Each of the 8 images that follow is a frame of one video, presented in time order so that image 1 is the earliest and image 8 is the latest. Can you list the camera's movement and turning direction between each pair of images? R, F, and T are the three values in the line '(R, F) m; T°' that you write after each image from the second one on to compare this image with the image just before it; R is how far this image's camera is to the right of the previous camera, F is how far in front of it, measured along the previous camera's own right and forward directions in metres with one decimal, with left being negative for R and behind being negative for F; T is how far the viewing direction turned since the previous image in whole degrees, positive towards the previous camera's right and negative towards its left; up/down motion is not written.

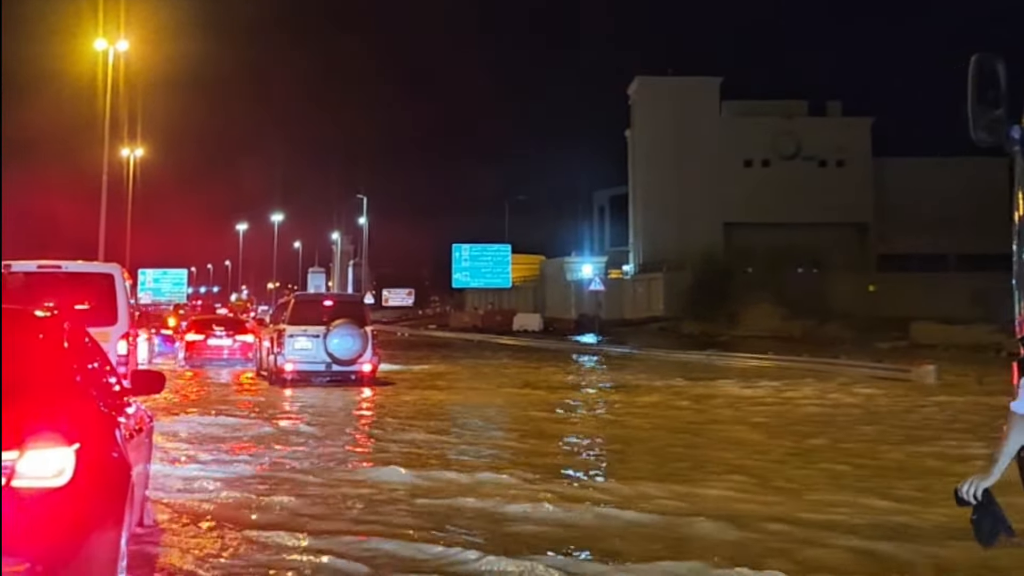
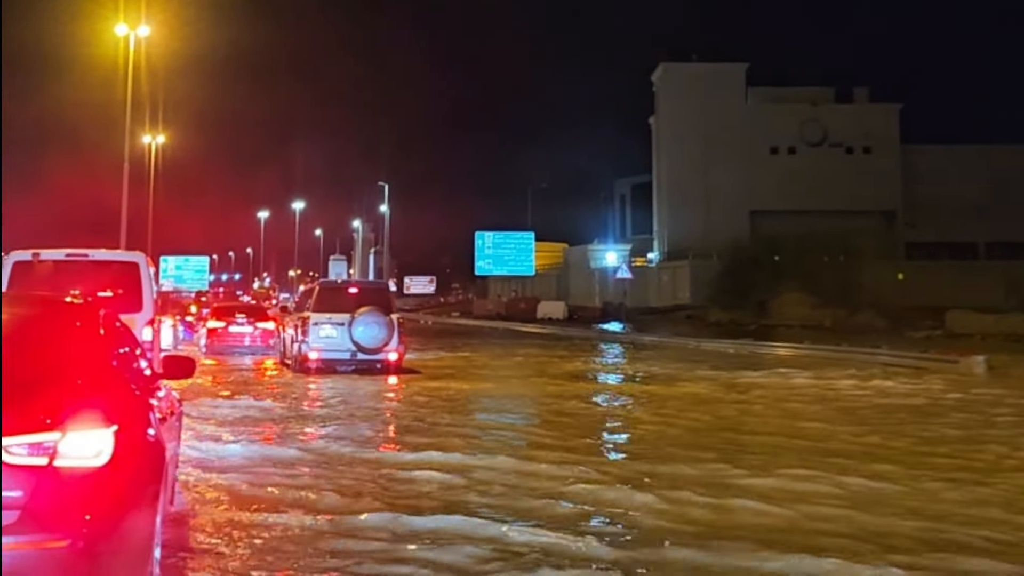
(-0.1, 0.0) m; -1°
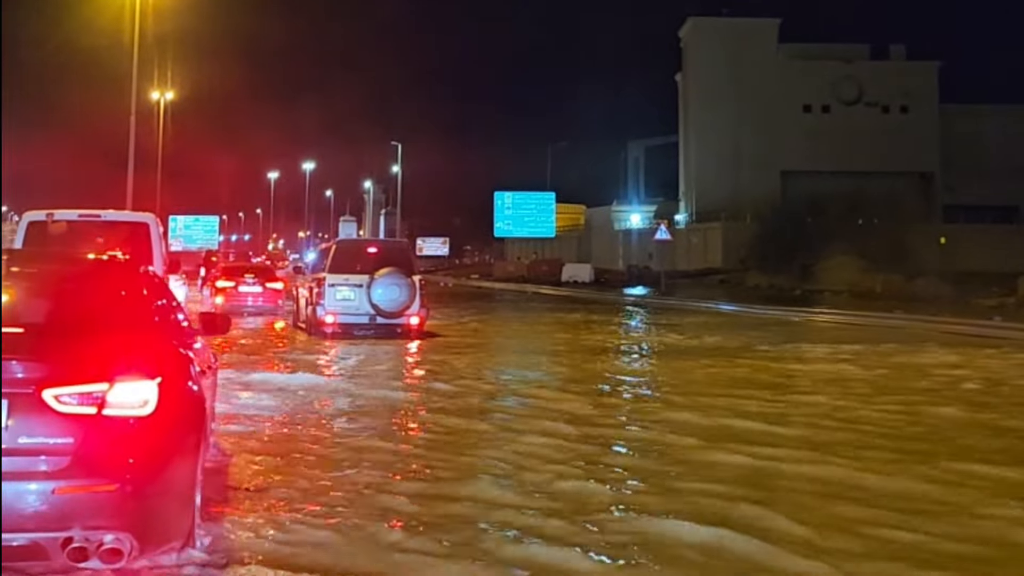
(-0.4, +0.5) m; 0°
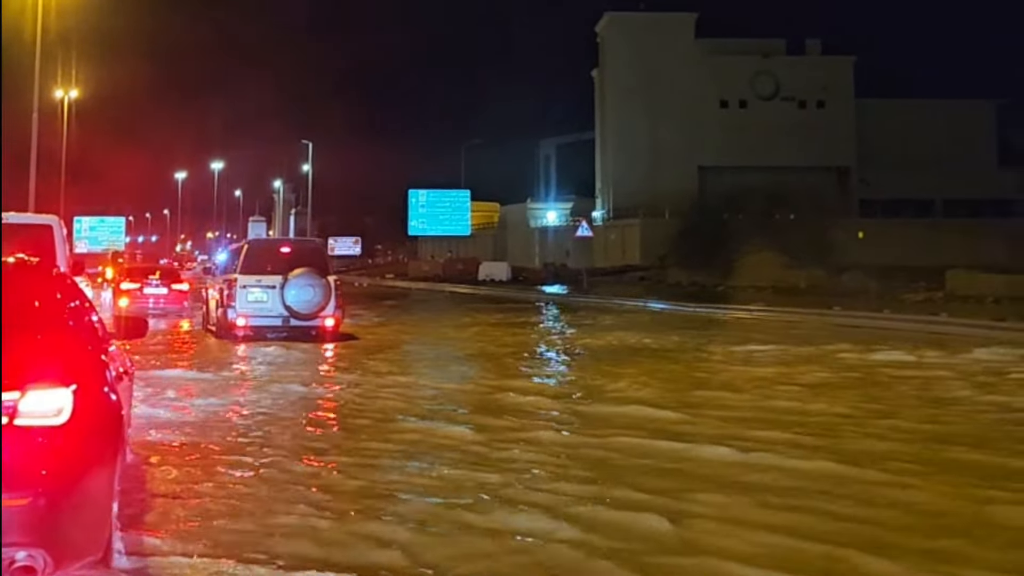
(-0.1, +0.5) m; +4°
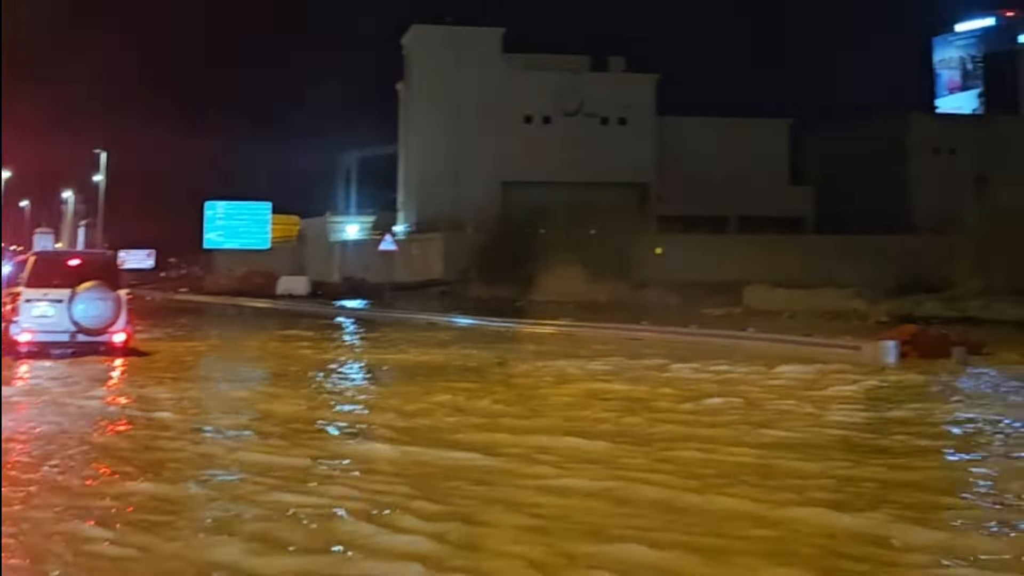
(-0.1, +0.2) m; +10°
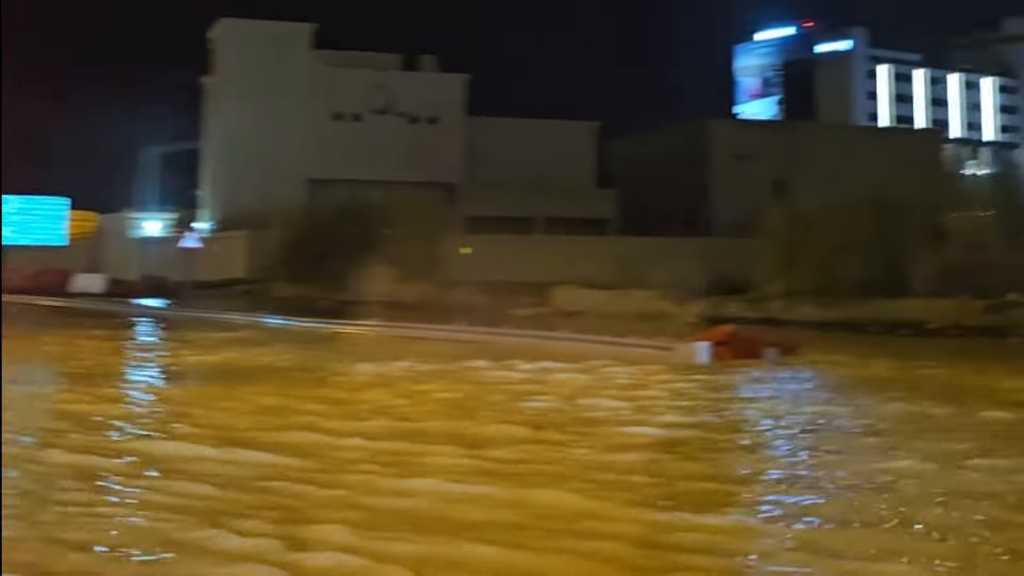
(+0.9, -0.2) m; -21°
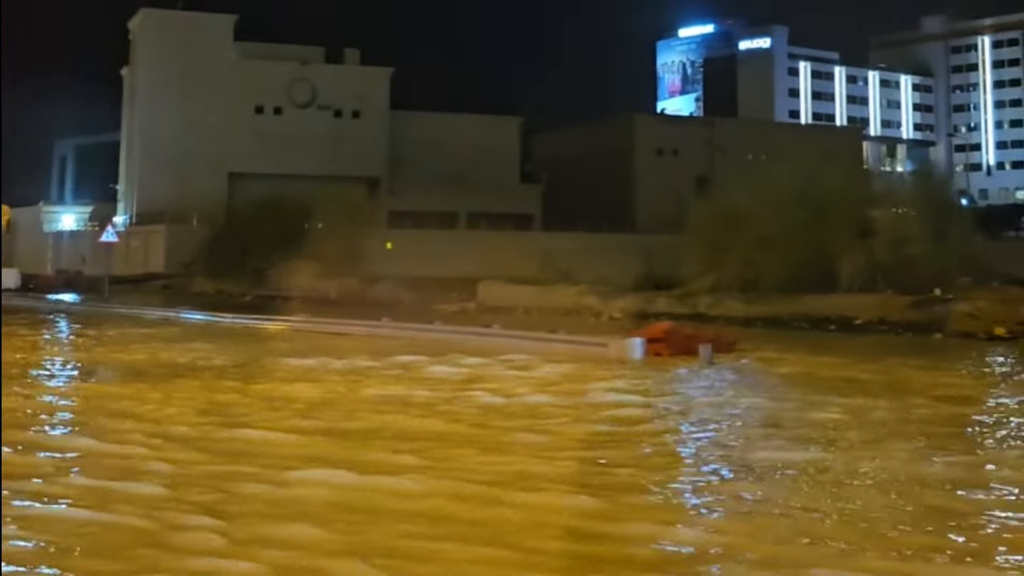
(0.0, +0.1) m; +4°
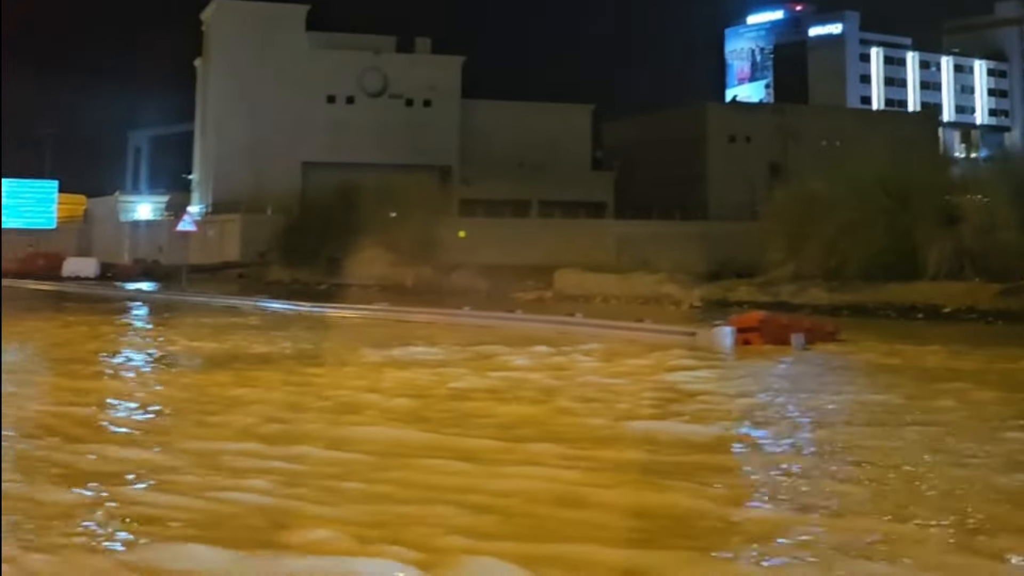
(-0.1, 0.0) m; -3°
